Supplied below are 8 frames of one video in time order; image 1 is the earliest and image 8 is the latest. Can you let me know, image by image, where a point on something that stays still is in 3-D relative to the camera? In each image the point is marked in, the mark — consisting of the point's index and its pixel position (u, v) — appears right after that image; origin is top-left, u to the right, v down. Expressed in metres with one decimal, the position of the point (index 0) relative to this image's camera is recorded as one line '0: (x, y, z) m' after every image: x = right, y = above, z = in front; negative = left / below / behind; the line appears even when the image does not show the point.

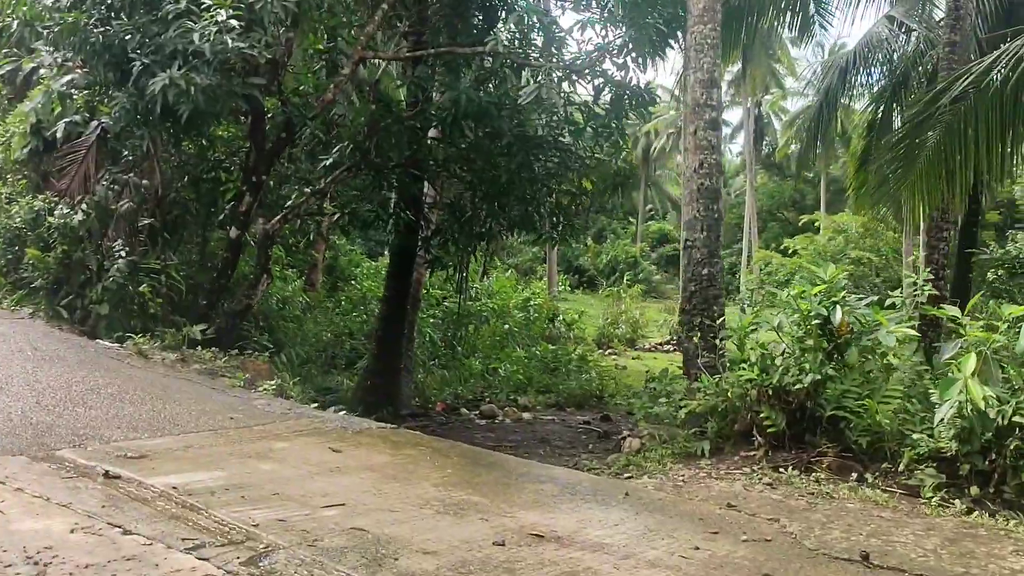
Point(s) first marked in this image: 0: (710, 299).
0: (+1.1, -0.1, +4.4) m
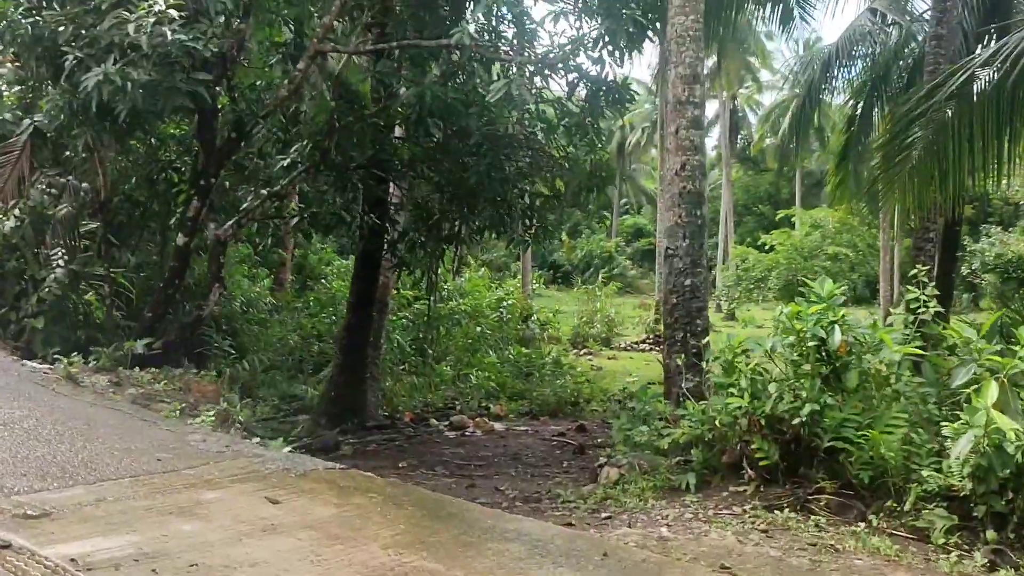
0: (+0.9, -0.1, +4.1) m
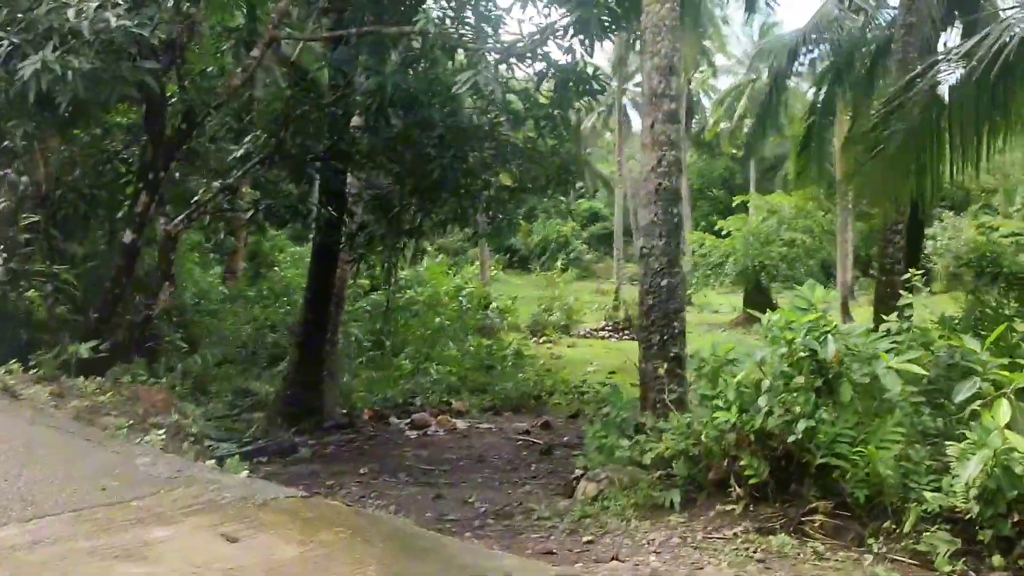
0: (+0.8, -0.1, +4.0) m
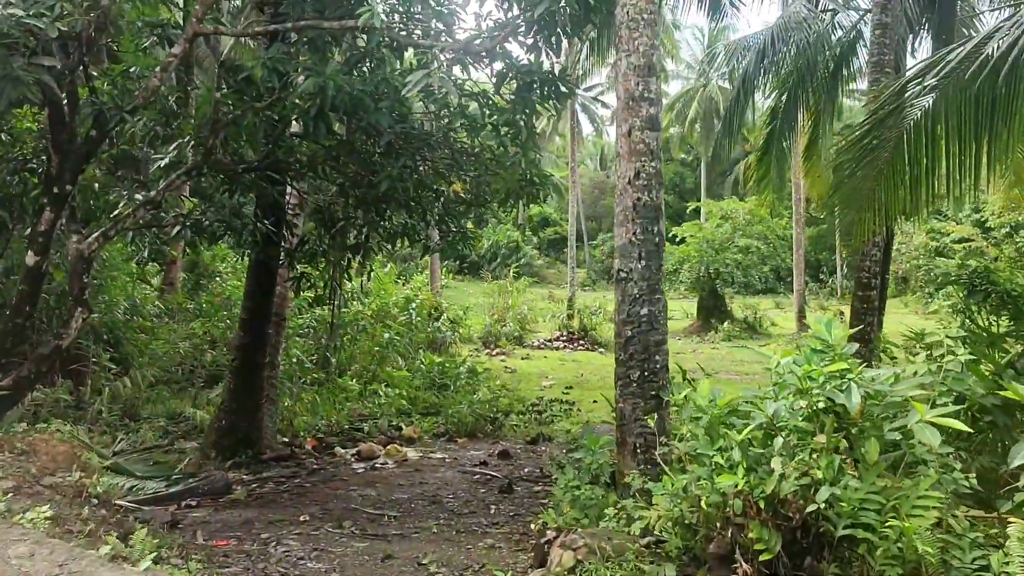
0: (+0.6, -0.3, +3.5) m
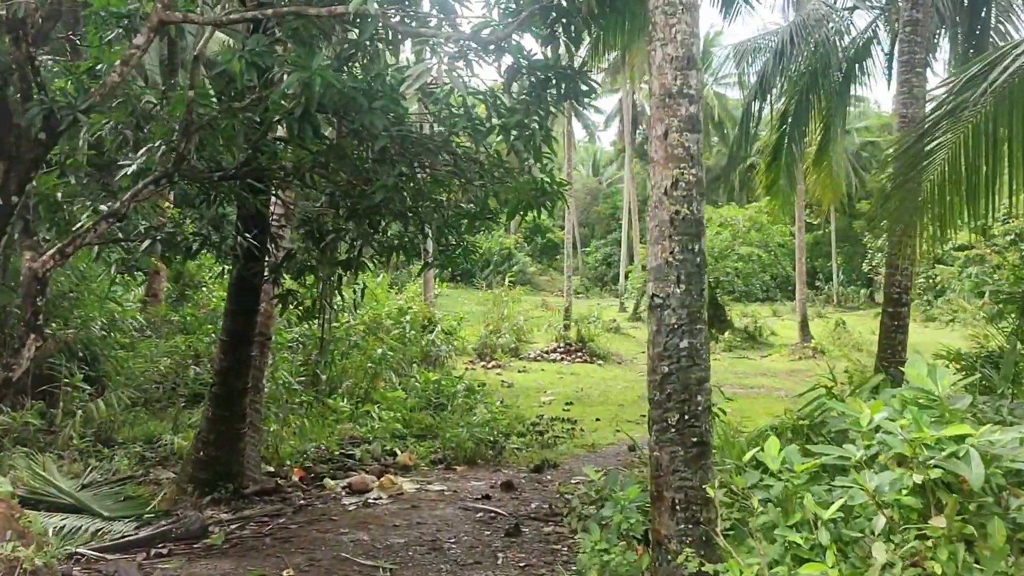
0: (+0.7, -0.4, +3.0) m
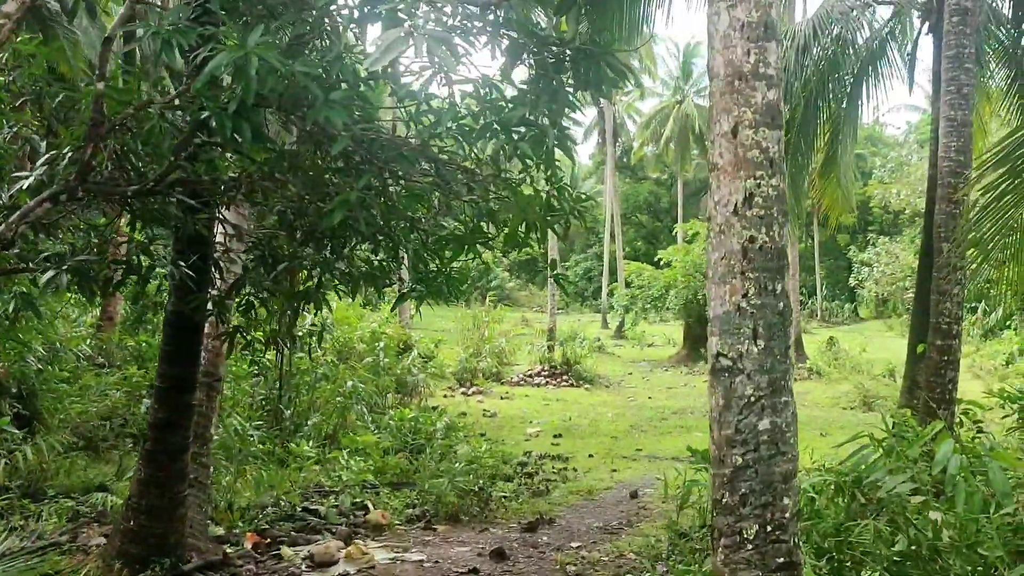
0: (+0.7, -0.5, +2.2) m
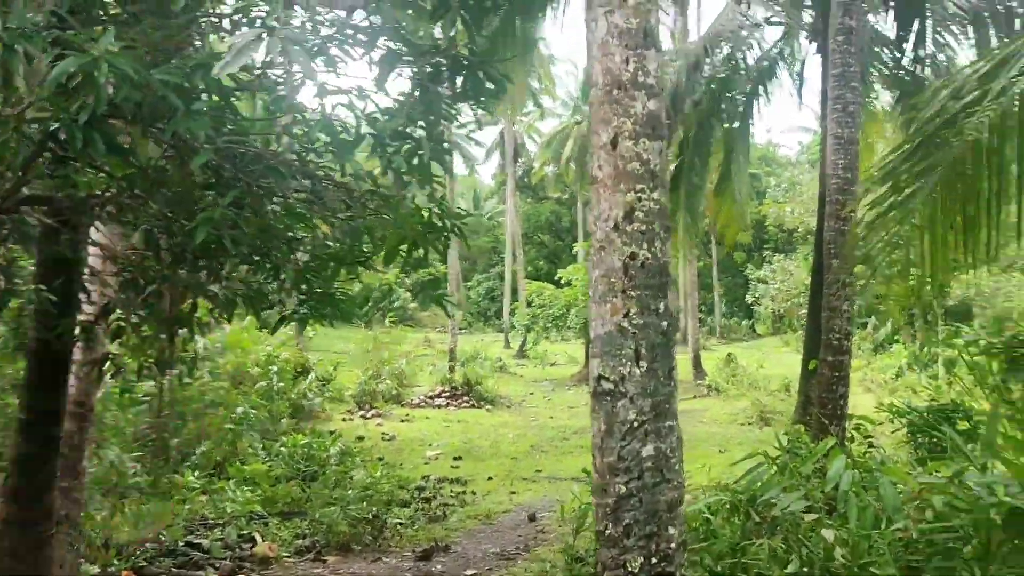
0: (+0.4, -0.6, +2.0) m
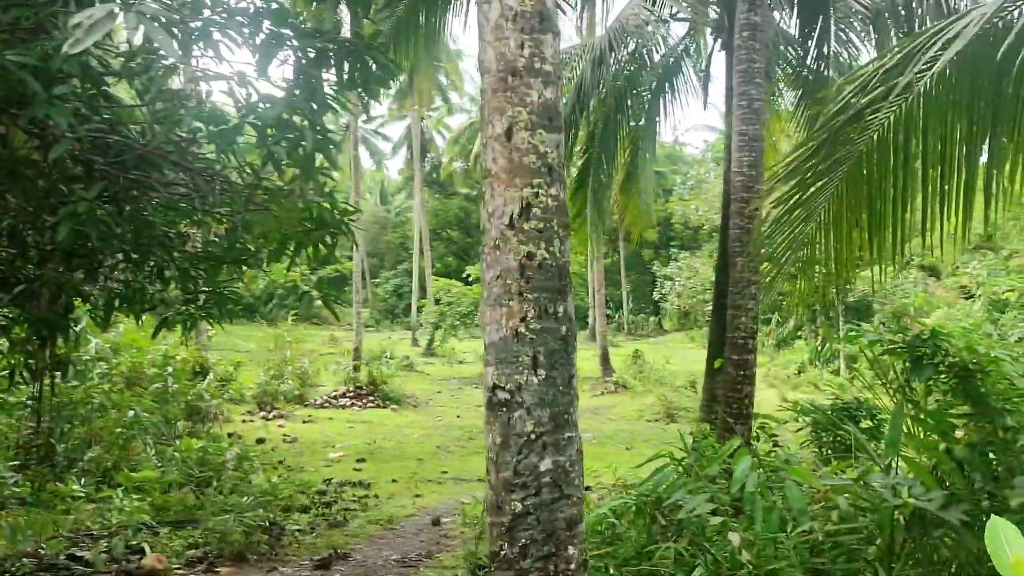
0: (+0.1, -0.6, +1.9) m
